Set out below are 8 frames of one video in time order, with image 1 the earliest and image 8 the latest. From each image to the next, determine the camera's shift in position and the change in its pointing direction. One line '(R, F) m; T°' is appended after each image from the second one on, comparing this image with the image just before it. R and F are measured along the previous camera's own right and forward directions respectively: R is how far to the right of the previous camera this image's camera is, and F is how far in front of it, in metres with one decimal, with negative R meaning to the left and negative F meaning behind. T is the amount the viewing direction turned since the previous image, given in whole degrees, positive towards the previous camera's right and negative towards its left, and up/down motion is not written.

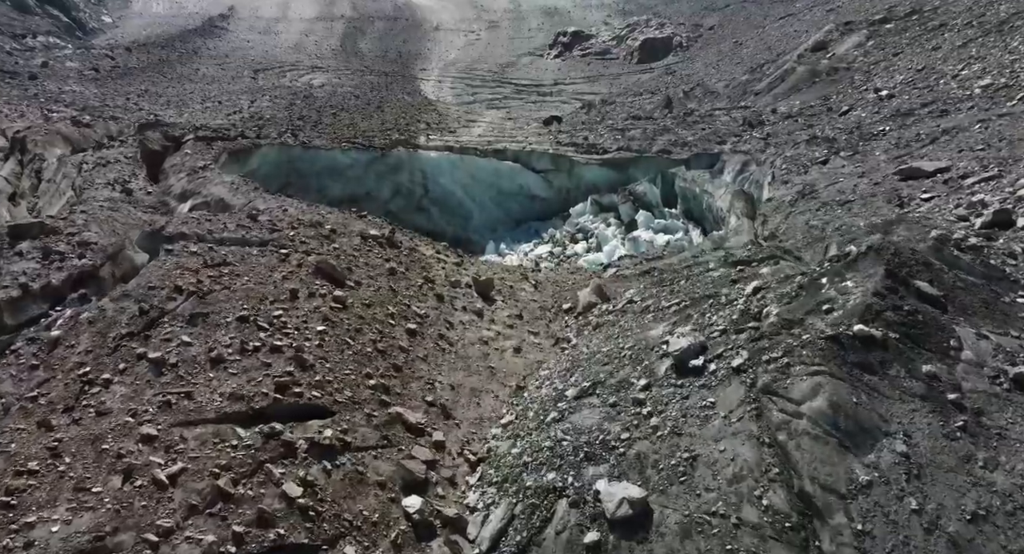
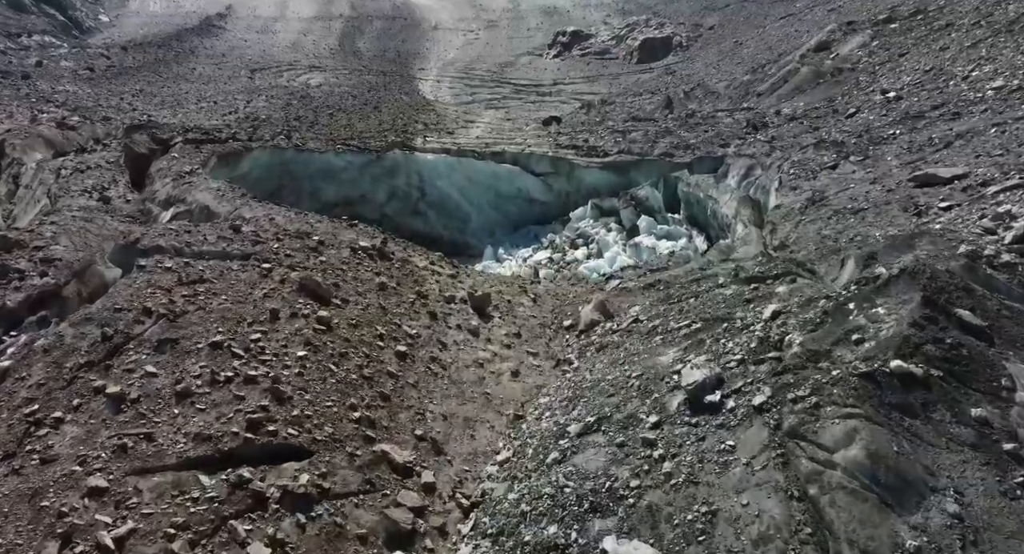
(0.0, +0.3) m; 0°
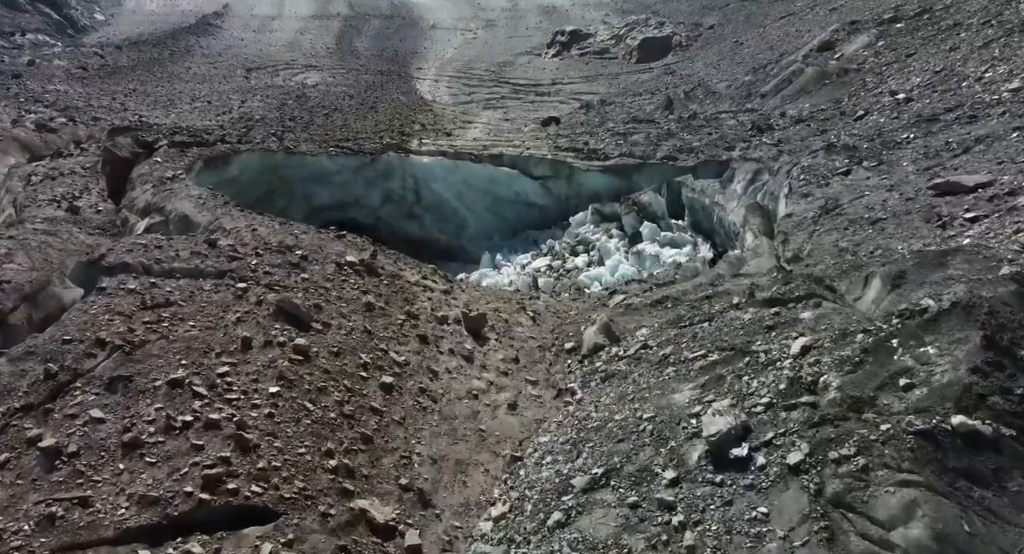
(0.0, +0.4) m; 0°
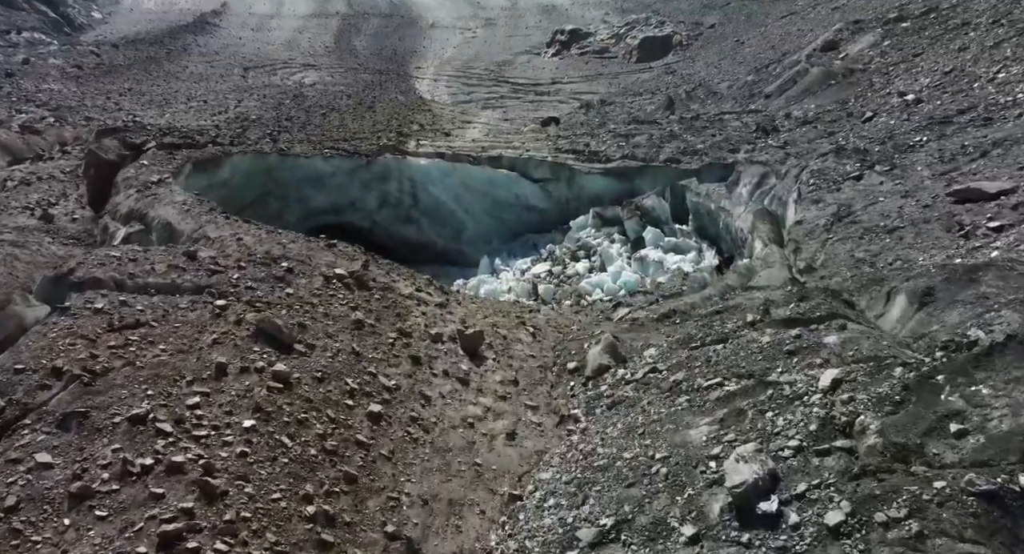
(0.0, +0.3) m; 0°
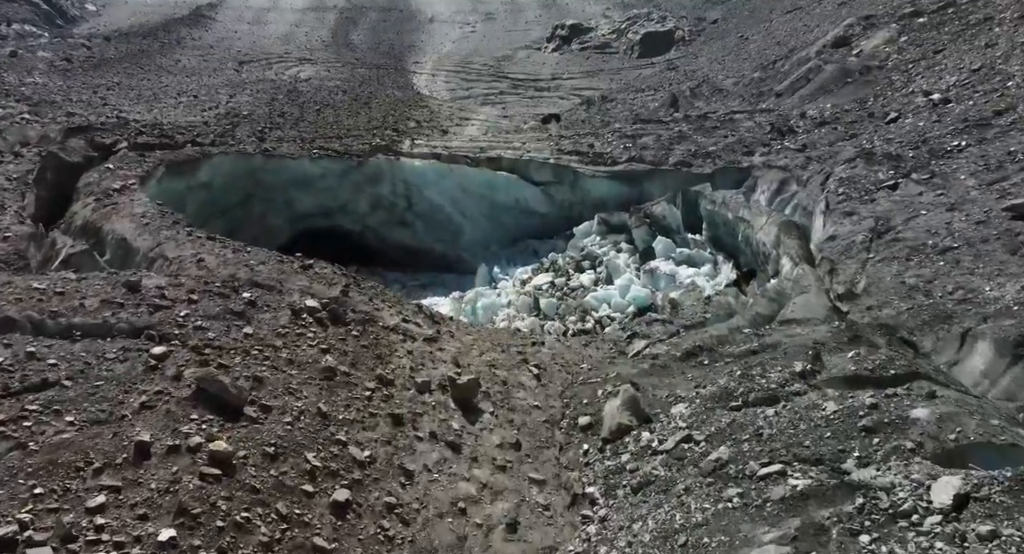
(0.0, +0.7) m; 0°
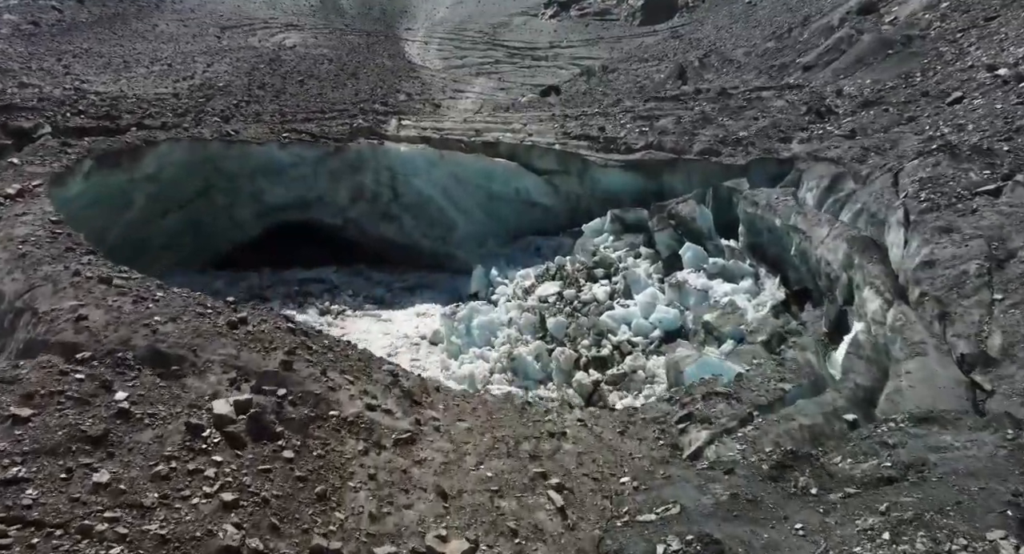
(-0.1, +1.3) m; 0°
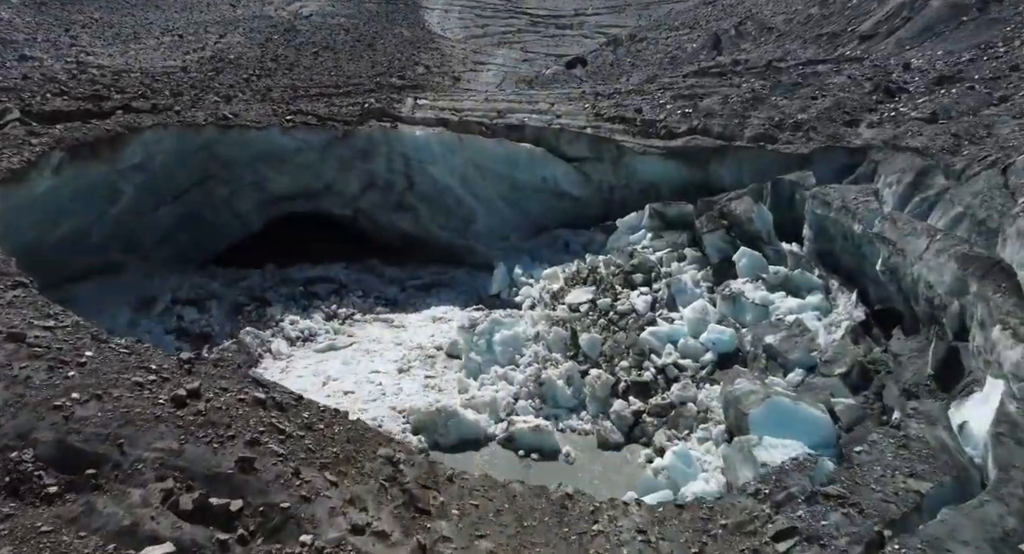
(-0.1, +0.9) m; -2°
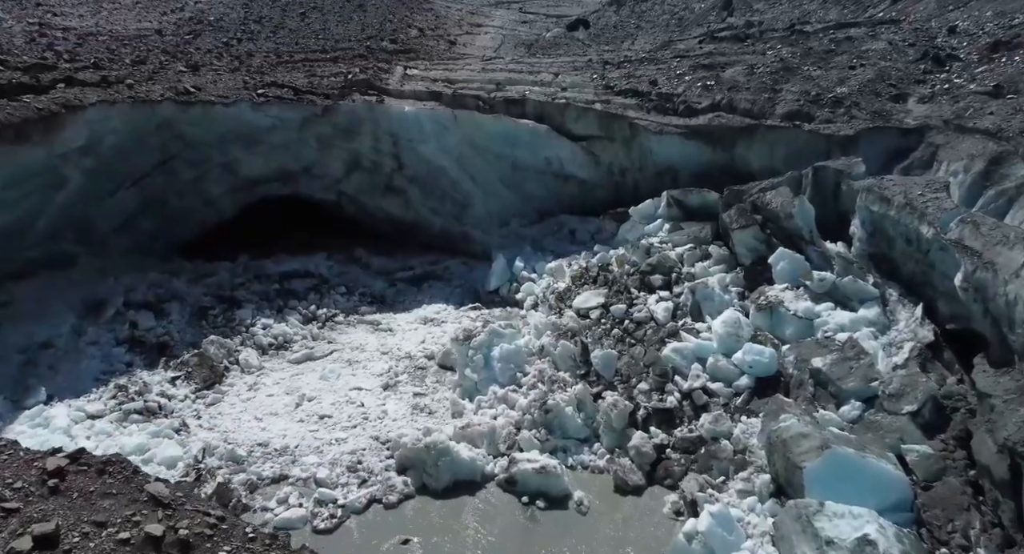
(0.0, +0.9) m; 0°
